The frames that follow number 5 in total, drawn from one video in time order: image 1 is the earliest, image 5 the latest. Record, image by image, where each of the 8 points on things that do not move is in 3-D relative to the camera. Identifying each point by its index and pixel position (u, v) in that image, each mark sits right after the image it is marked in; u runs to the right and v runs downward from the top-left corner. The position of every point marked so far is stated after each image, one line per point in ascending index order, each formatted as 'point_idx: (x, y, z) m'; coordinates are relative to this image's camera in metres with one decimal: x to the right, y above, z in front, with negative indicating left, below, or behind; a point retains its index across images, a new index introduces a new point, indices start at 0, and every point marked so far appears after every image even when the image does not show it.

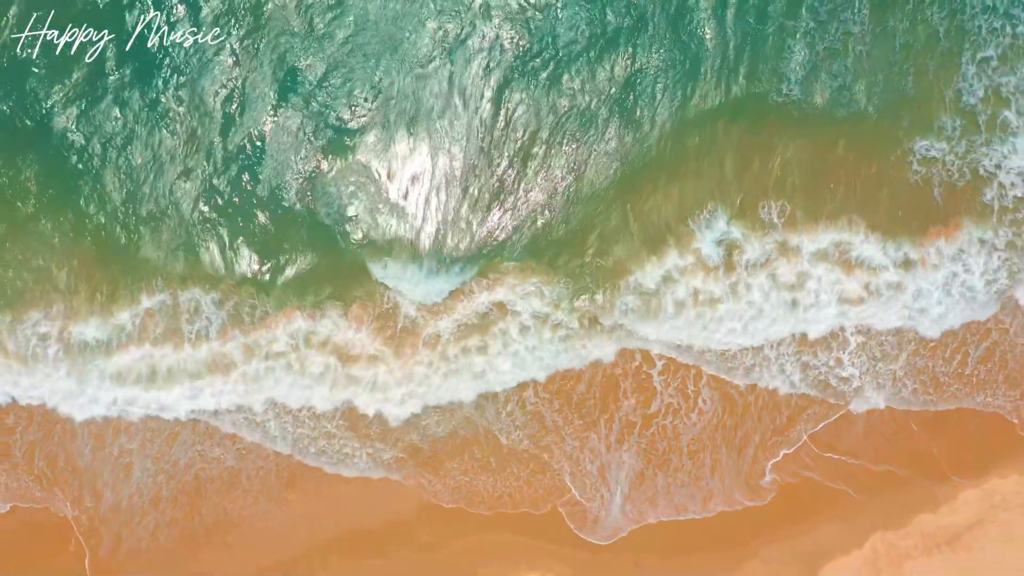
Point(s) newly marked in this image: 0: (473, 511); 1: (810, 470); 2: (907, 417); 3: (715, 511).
0: (-0.8, -4.4, +10.5) m
1: (+6.1, -3.8, +11.0) m
2: (+8.2, -2.6, +11.2) m
3: (+4.3, -4.5, +10.8) m
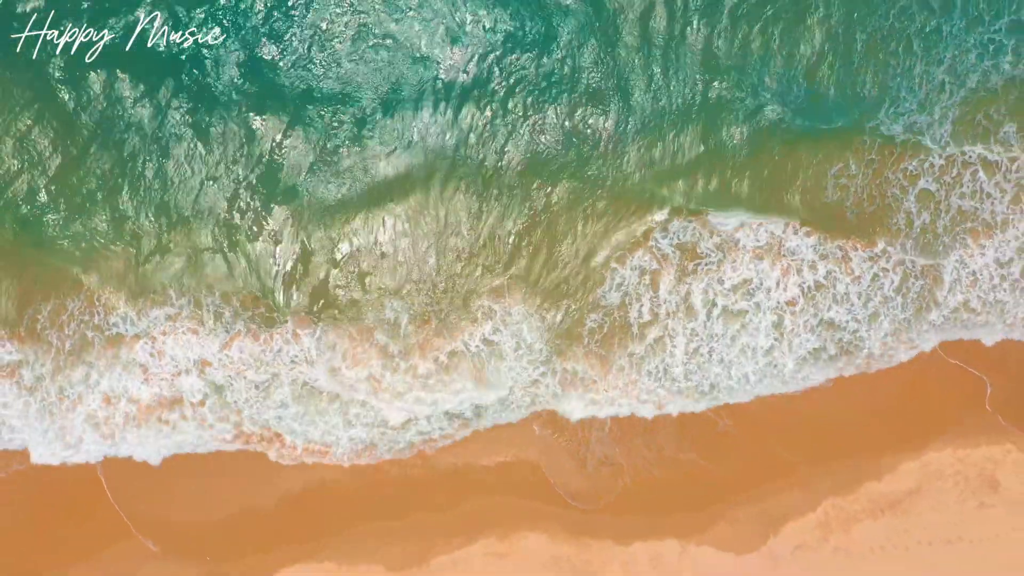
0: (-1.0, -4.4, +12.3) m
1: (+5.9, -3.6, +12.5) m
2: (+8.0, -2.5, +12.6) m
3: (+4.1, -4.4, +12.4) m
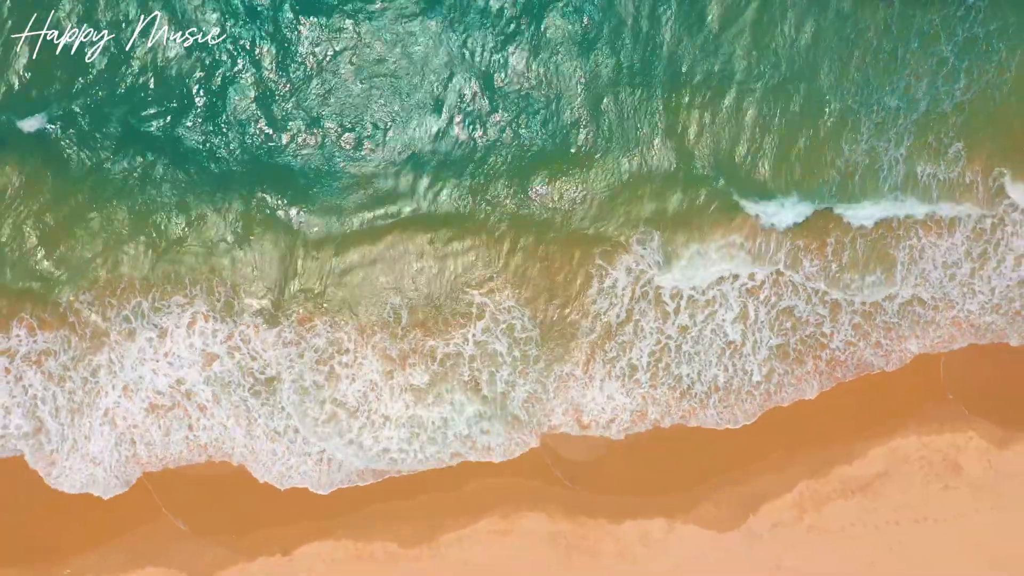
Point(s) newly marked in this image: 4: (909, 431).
0: (-1.0, -4.3, +13.5) m
1: (+5.9, -3.6, +13.5) m
2: (+7.9, -2.4, +13.5) m
3: (+4.0, -4.4, +13.5) m
4: (+9.8, -3.5, +13.3) m
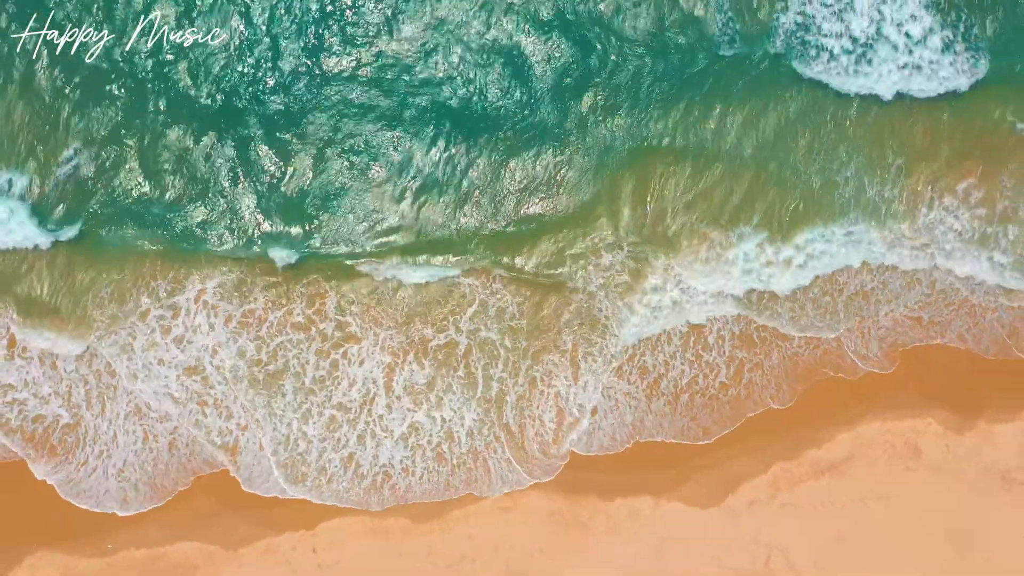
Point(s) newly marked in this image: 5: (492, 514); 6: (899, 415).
0: (-1.1, -4.4, +14.9) m
1: (+5.8, -3.6, +14.8) m
2: (+7.8, -2.3, +14.7) m
3: (+3.9, -4.4, +14.8) m
4: (+9.7, -3.5, +14.4) m
5: (-0.6, -6.2, +14.8) m
6: (+10.4, -3.4, +14.4) m
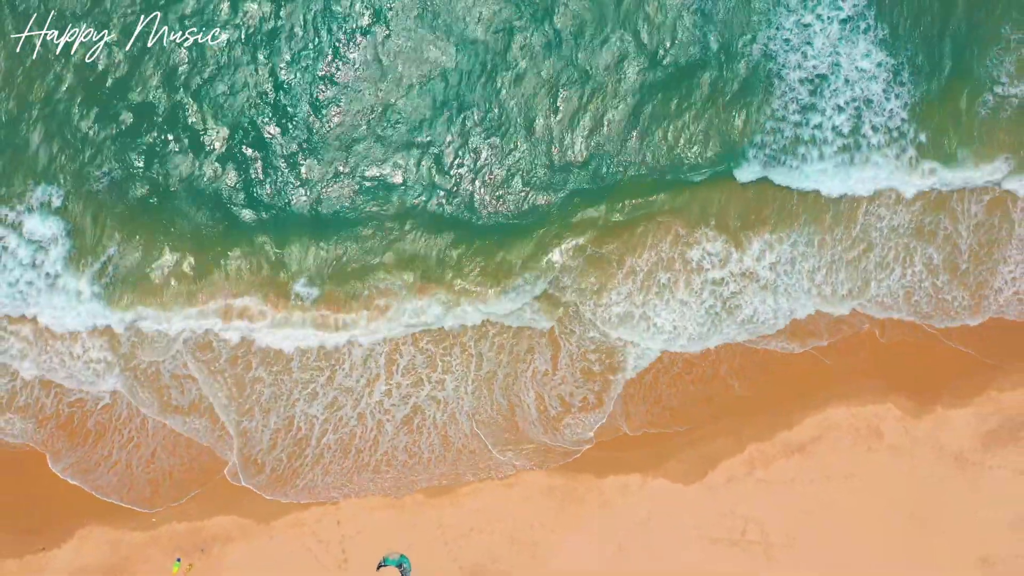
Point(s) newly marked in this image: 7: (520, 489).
0: (-1.2, -4.3, +16.8) m
1: (+5.7, -3.4, +16.4) m
2: (+7.7, -2.2, +16.2) m
3: (+3.9, -4.3, +16.5) m
4: (+9.6, -3.4, +15.8) m
5: (-0.7, -6.1, +16.6) m
6: (+10.3, -3.3, +15.7) m
7: (+0.1, -6.1, +16.6) m
